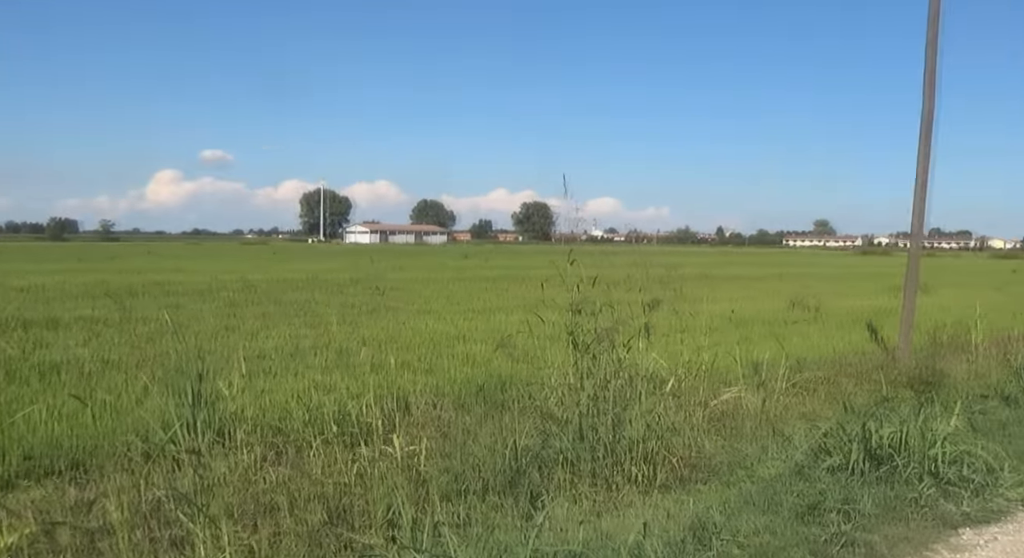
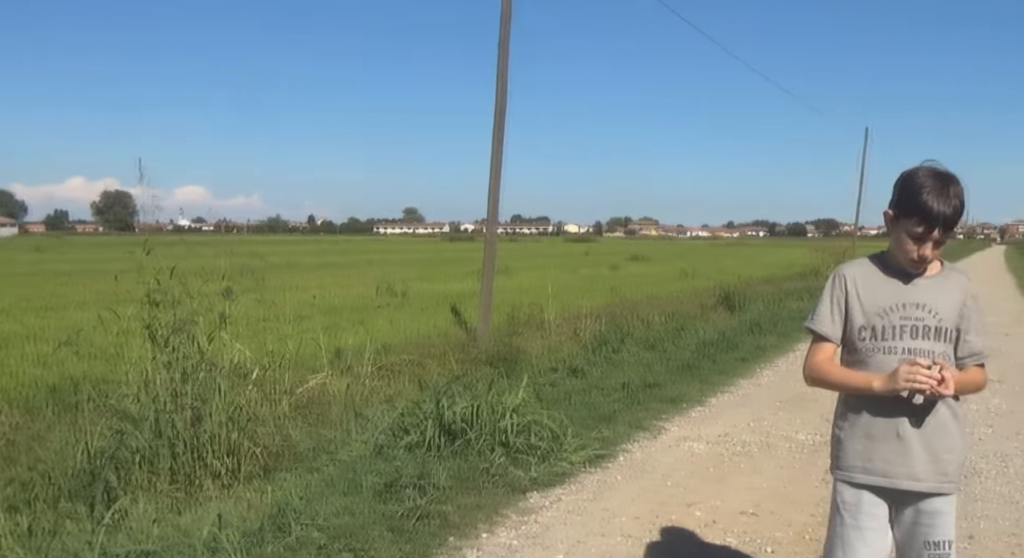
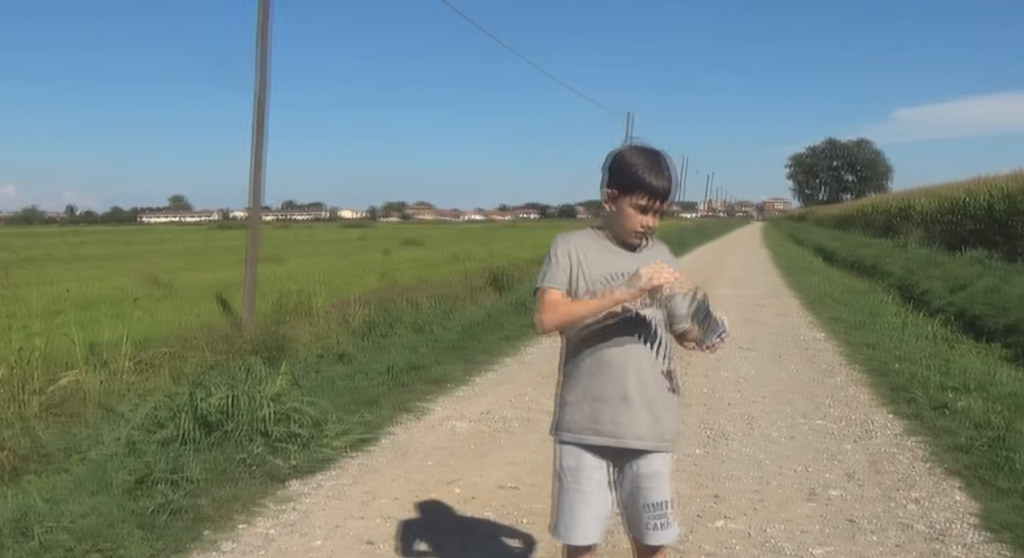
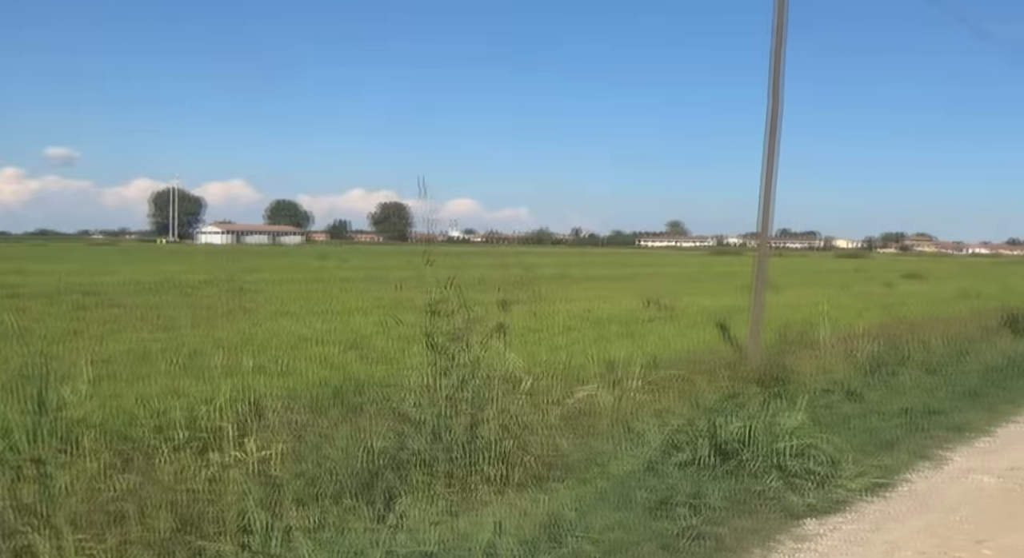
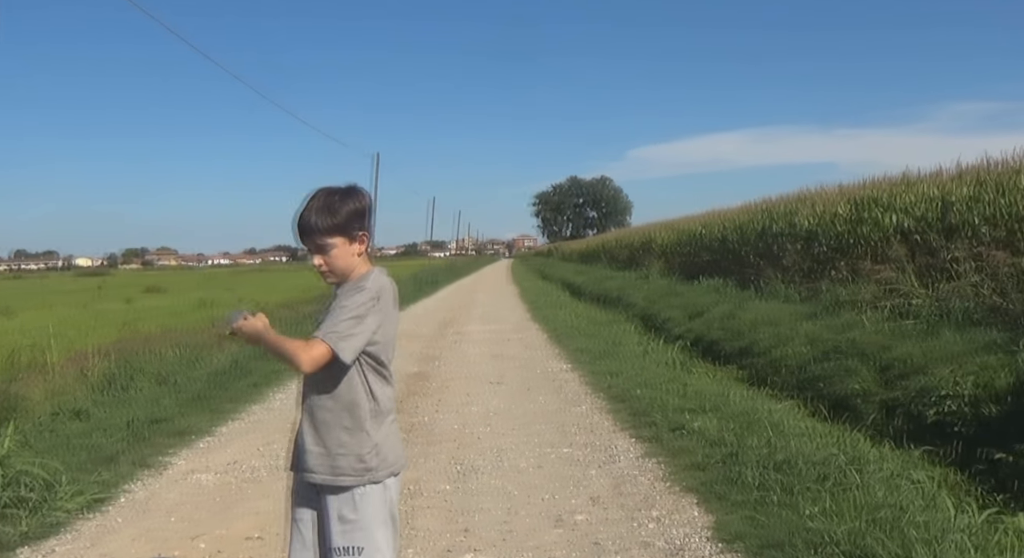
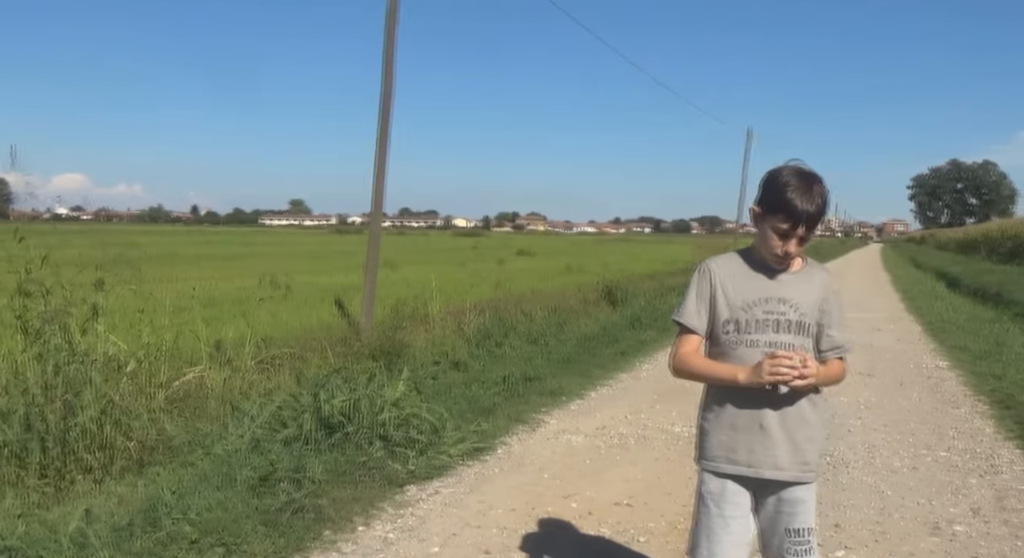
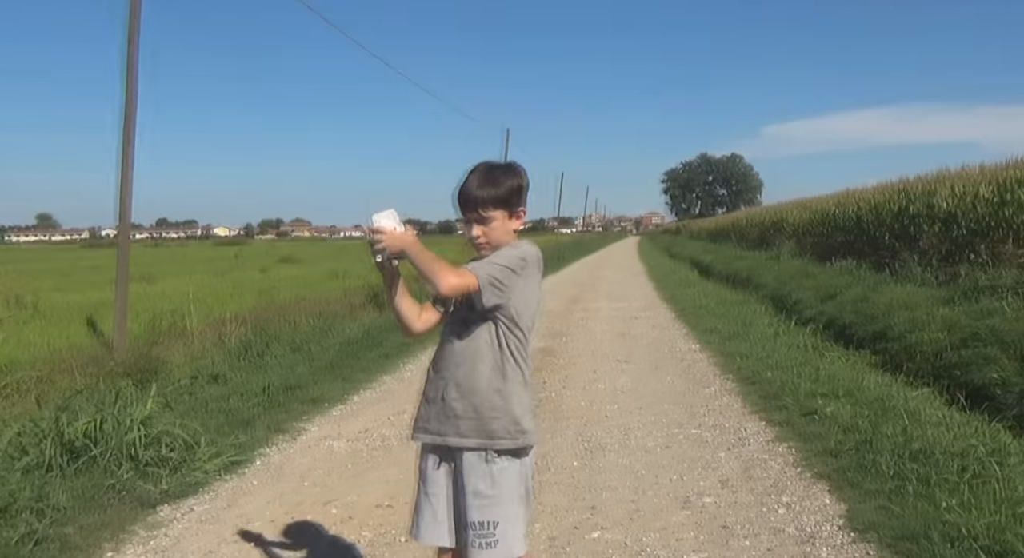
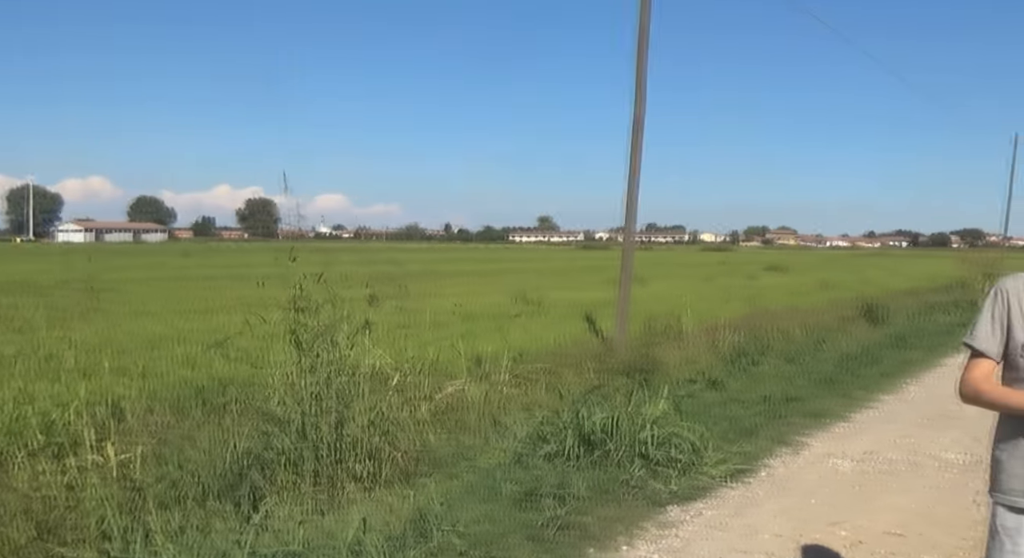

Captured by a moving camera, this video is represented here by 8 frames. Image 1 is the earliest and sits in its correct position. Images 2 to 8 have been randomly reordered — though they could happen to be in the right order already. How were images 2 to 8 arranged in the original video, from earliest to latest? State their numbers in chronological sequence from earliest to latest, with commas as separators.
4, 8, 2, 6, 3, 7, 5
